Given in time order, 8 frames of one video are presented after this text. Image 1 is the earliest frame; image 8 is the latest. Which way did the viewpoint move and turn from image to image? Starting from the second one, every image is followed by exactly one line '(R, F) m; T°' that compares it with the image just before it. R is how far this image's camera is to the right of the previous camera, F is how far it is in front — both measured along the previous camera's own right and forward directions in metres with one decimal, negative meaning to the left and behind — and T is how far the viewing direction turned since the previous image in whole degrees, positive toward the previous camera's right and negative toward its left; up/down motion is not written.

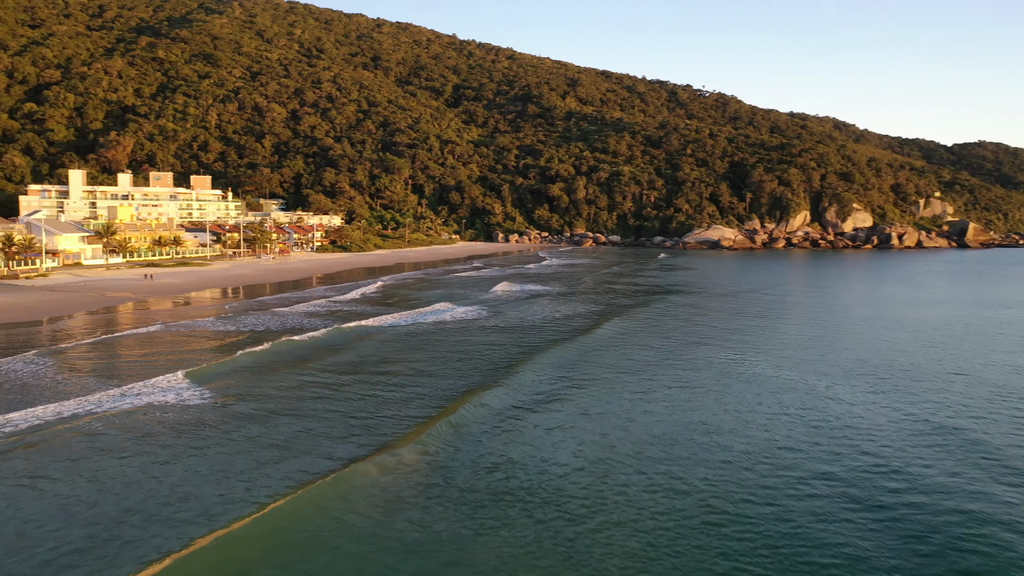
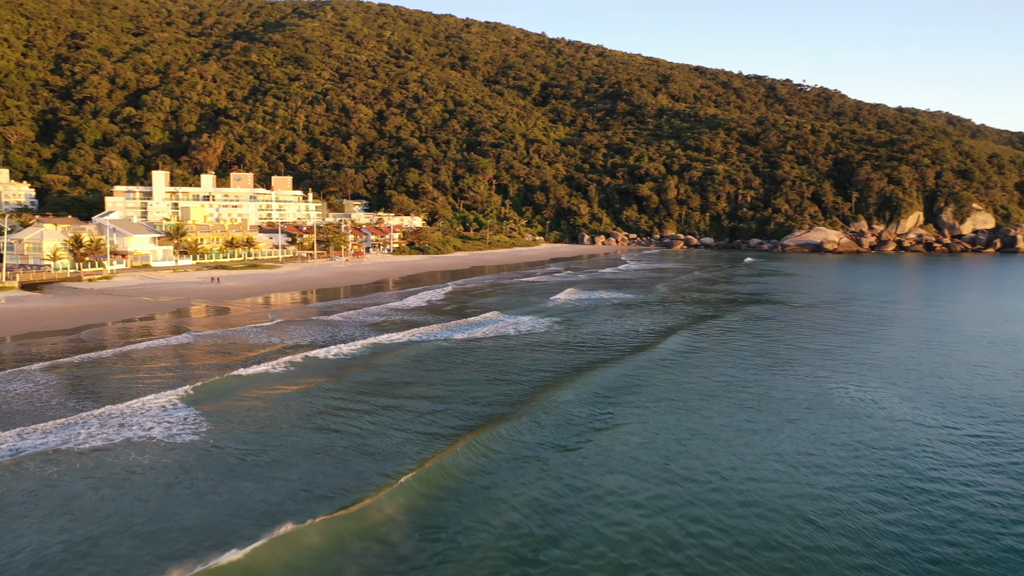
(+0.6, +3.8) m; -6°
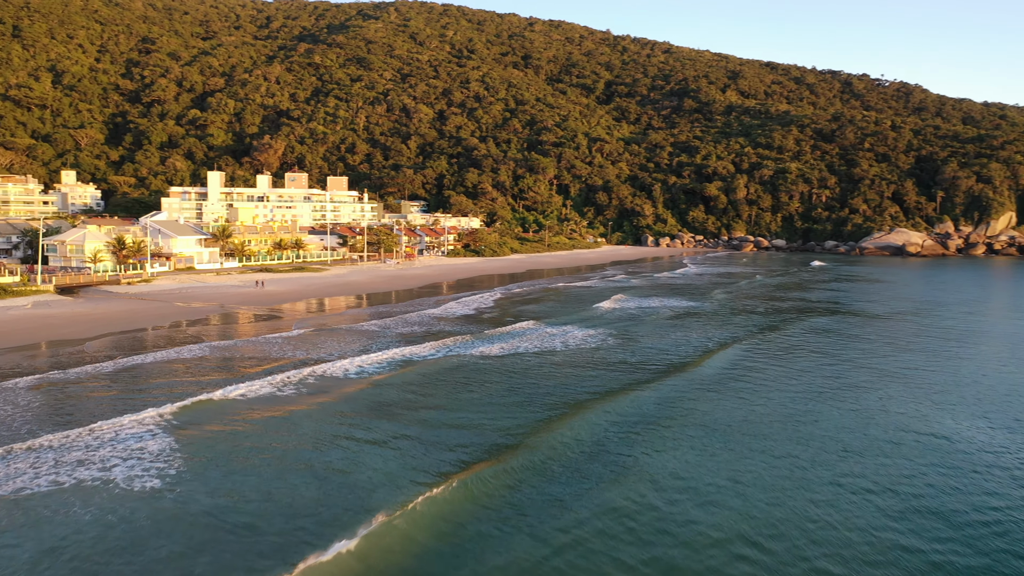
(+0.5, +3.0) m; -4°
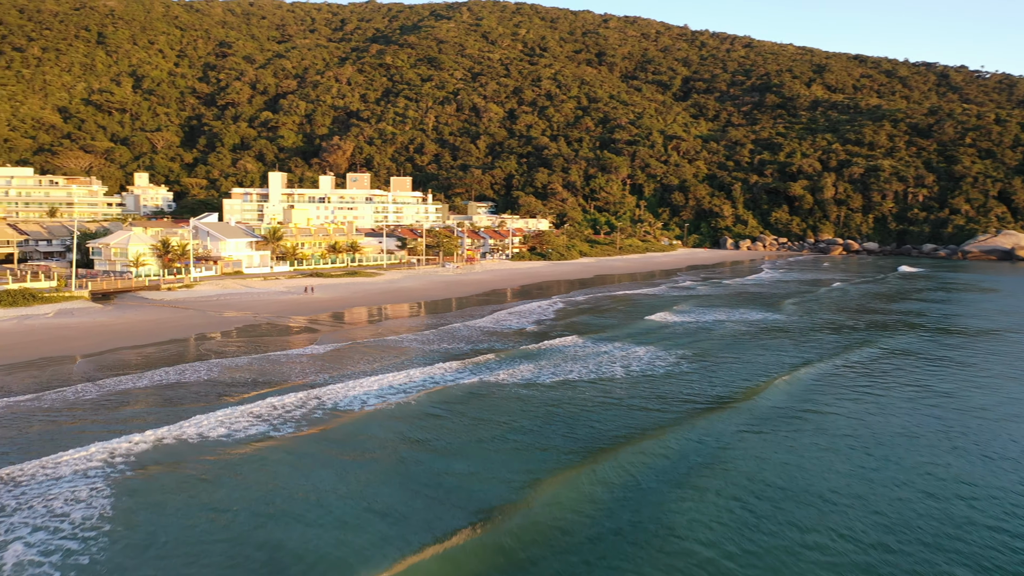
(+0.5, +3.8) m; -5°
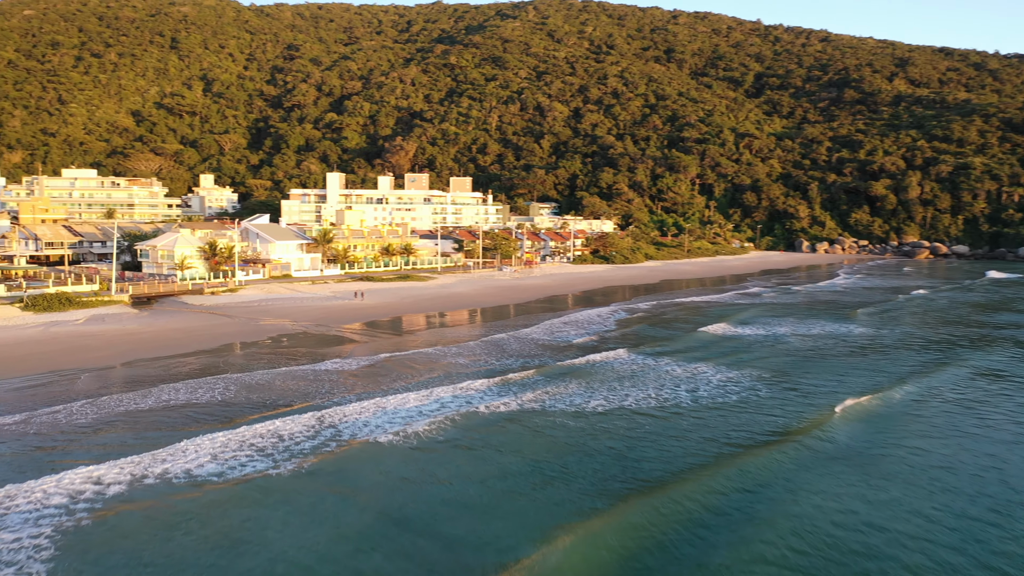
(+0.4, +2.7) m; -5°
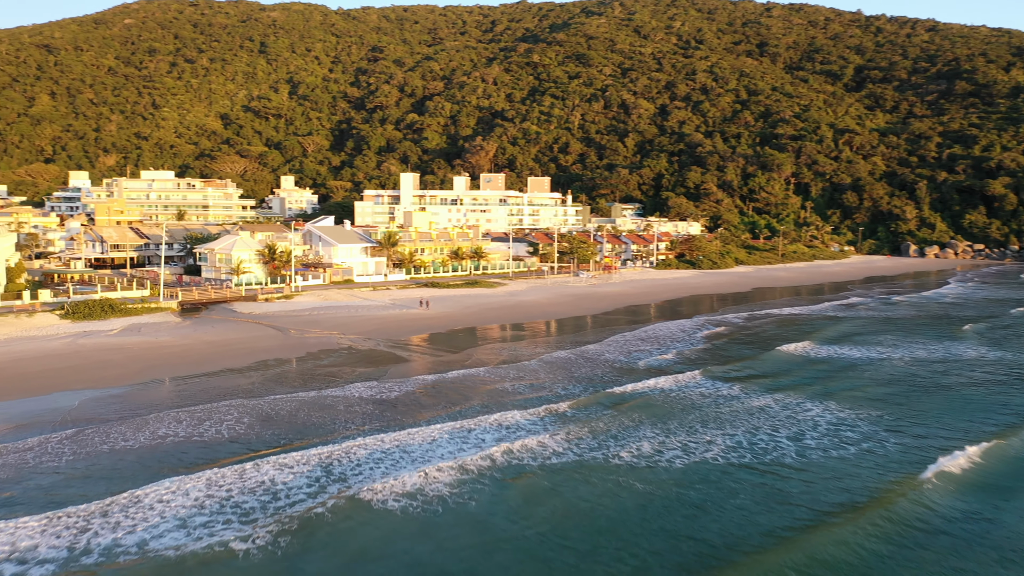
(+0.5, +3.4) m; -6°
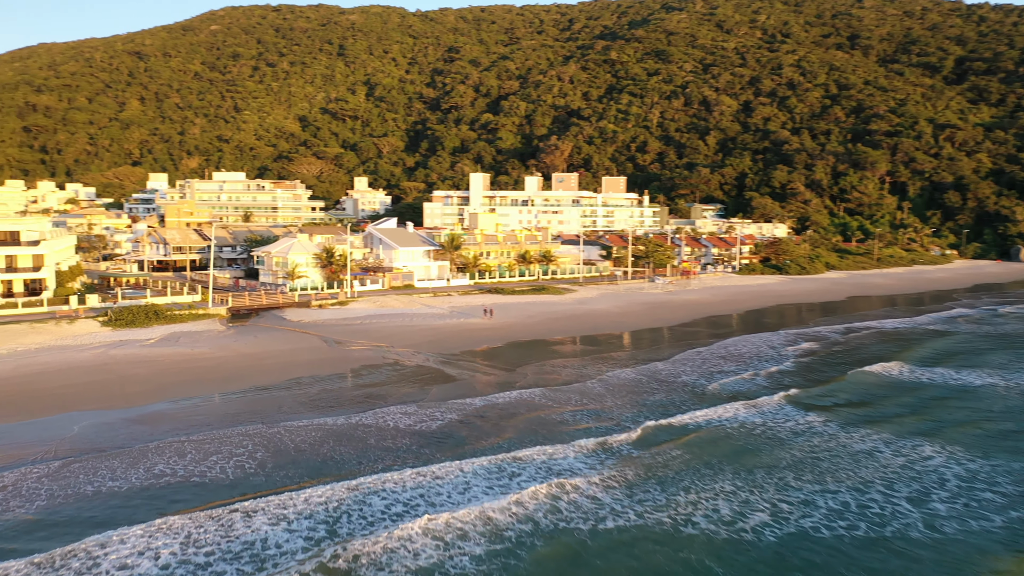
(+0.4, +2.7) m; -5°
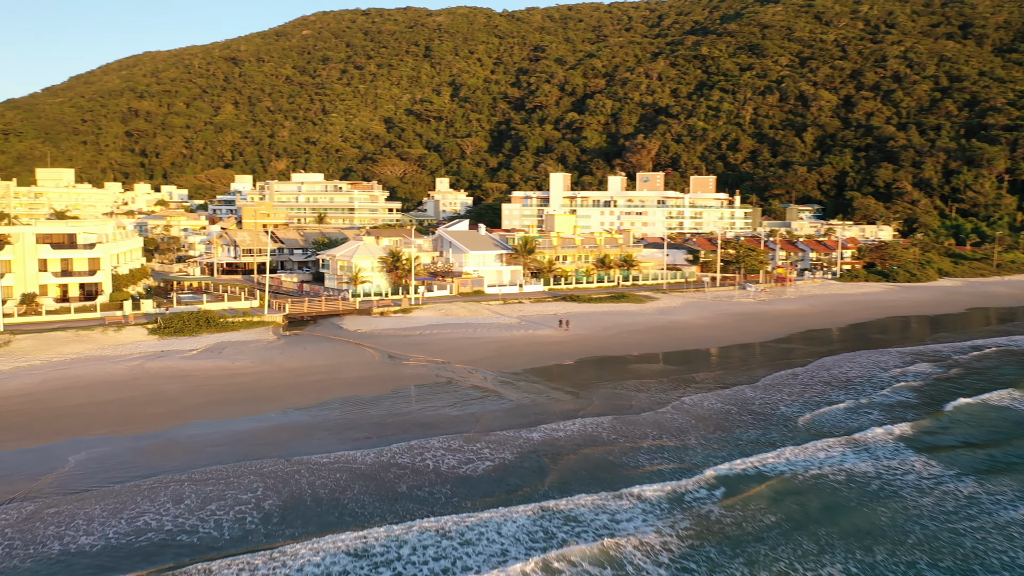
(+0.5, +2.6) m; -6°
